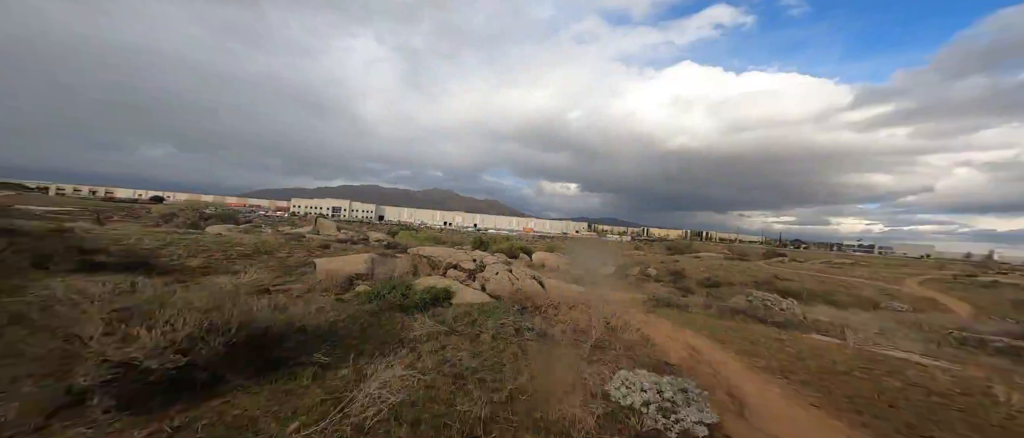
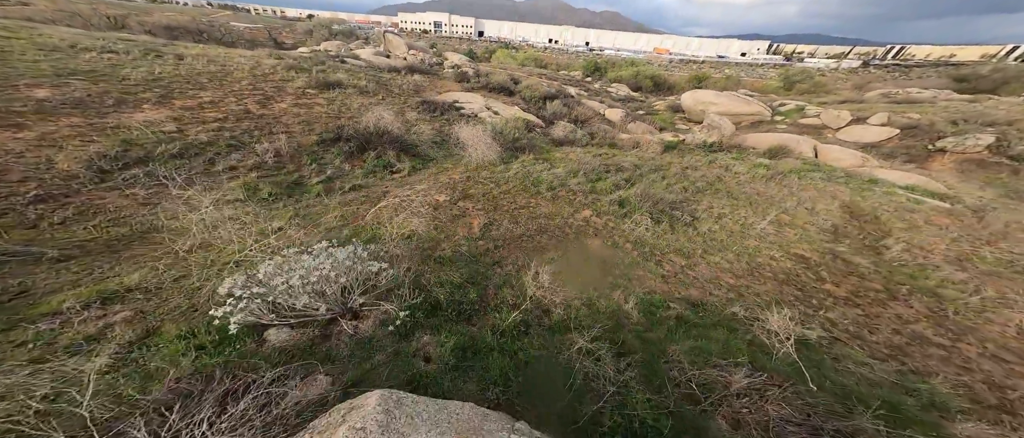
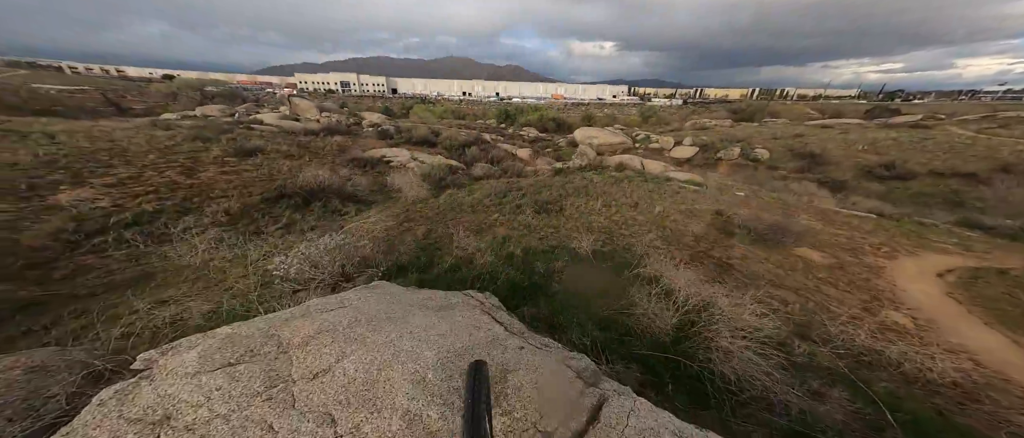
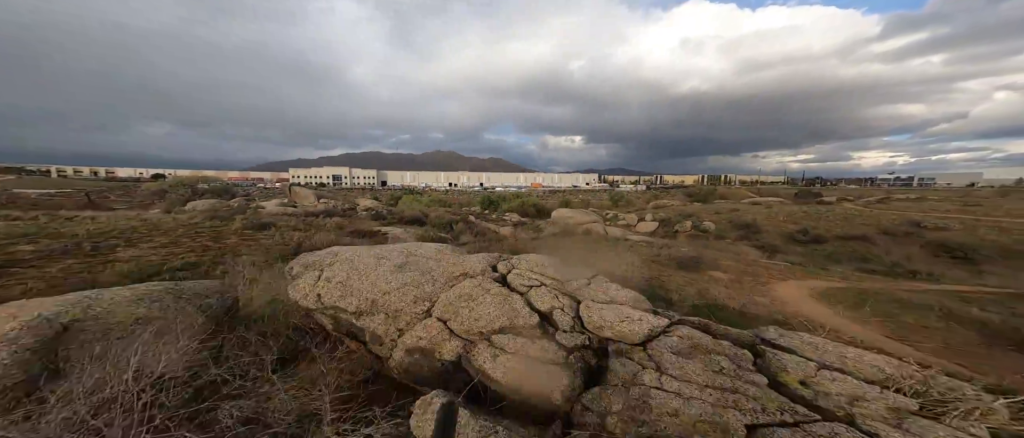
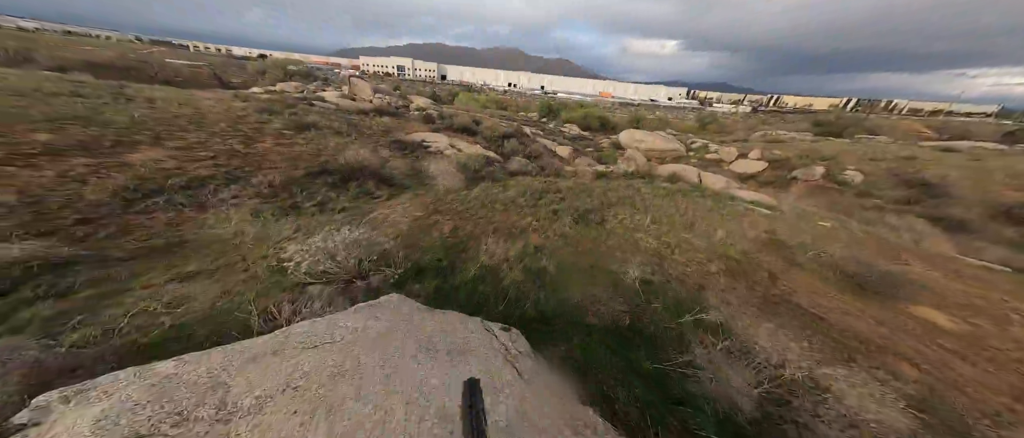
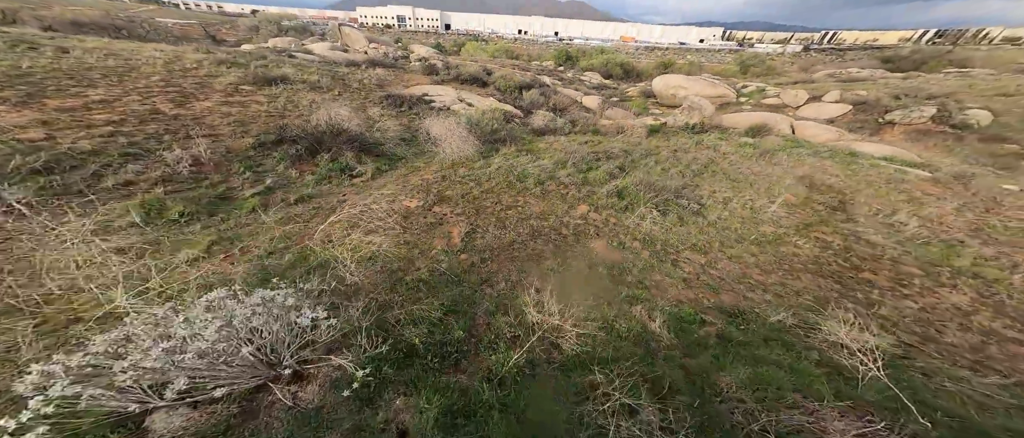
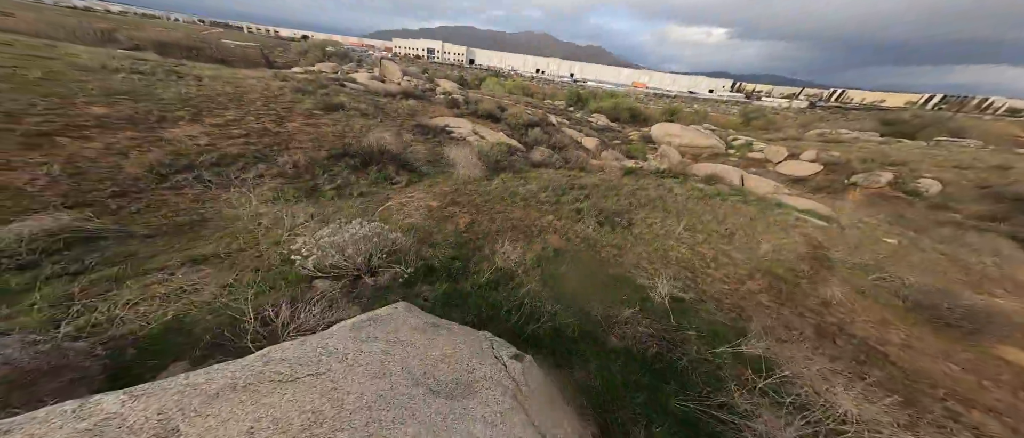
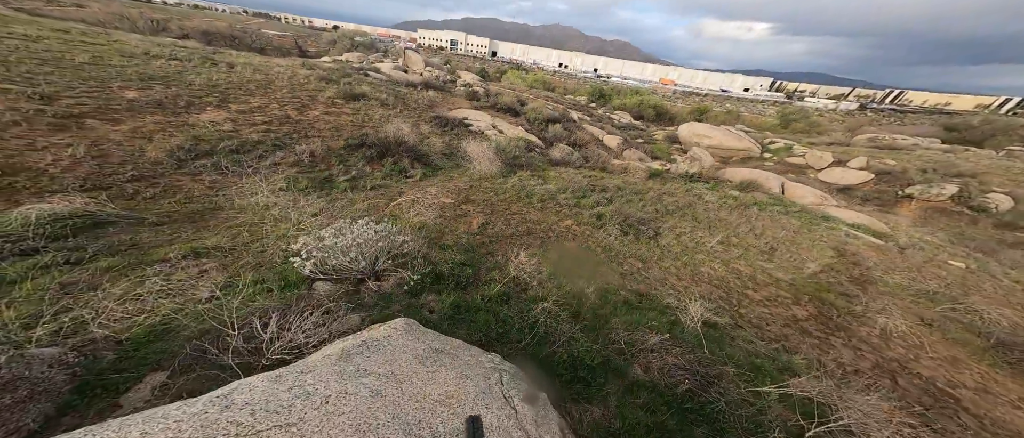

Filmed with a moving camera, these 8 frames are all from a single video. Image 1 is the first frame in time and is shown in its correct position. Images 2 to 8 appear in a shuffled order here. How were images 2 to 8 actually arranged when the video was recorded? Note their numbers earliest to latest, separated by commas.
4, 3, 5, 7, 8, 2, 6
